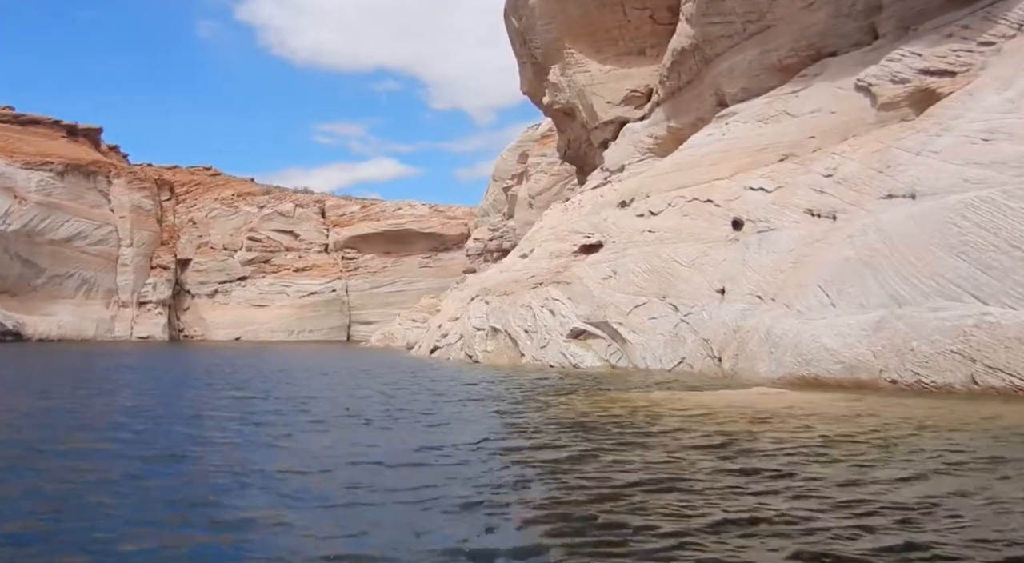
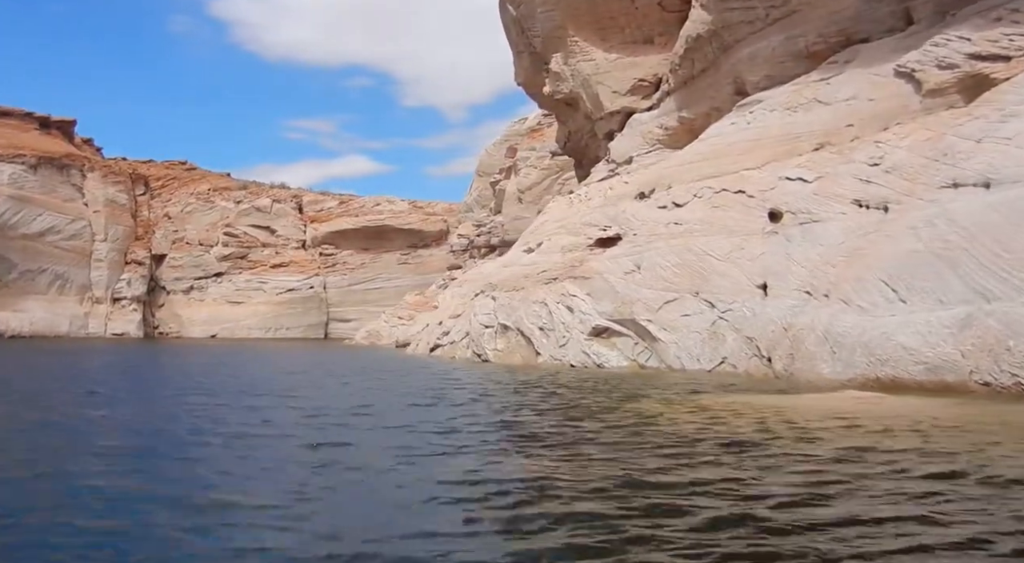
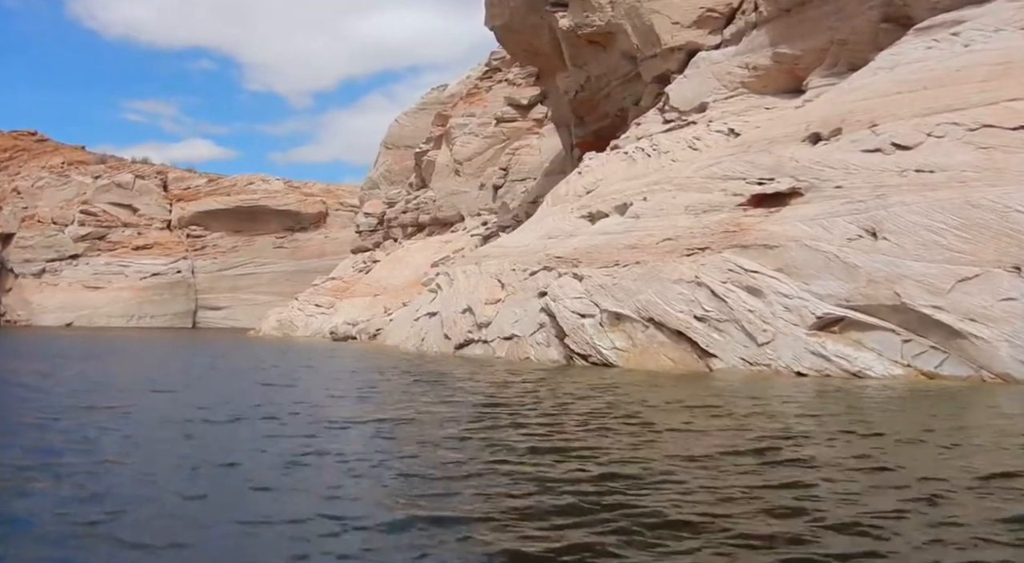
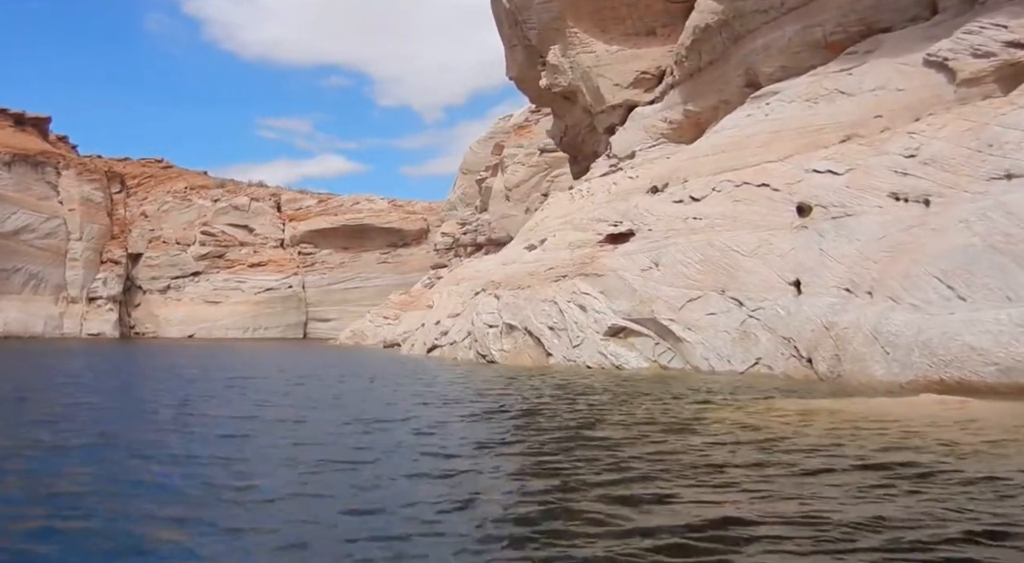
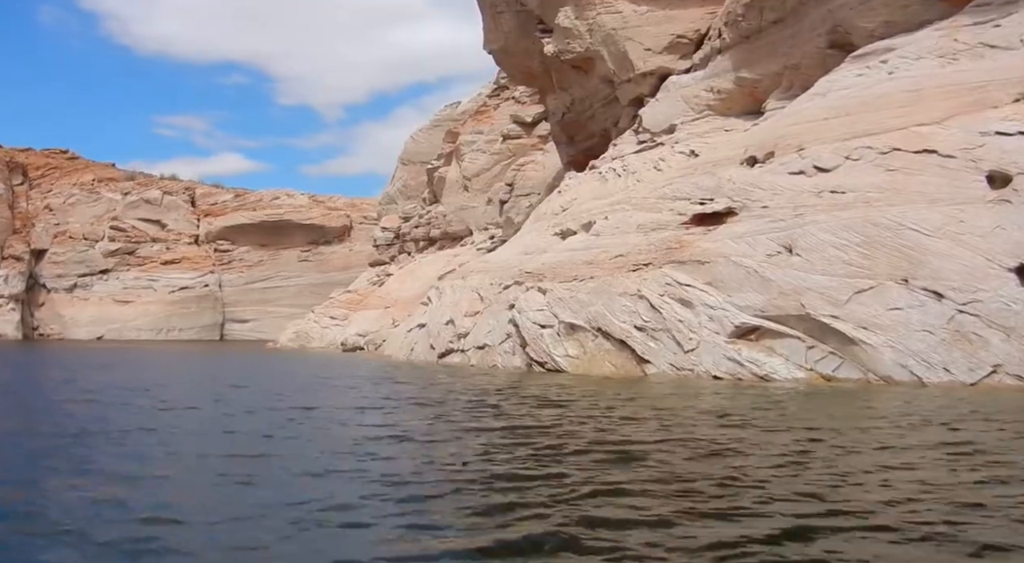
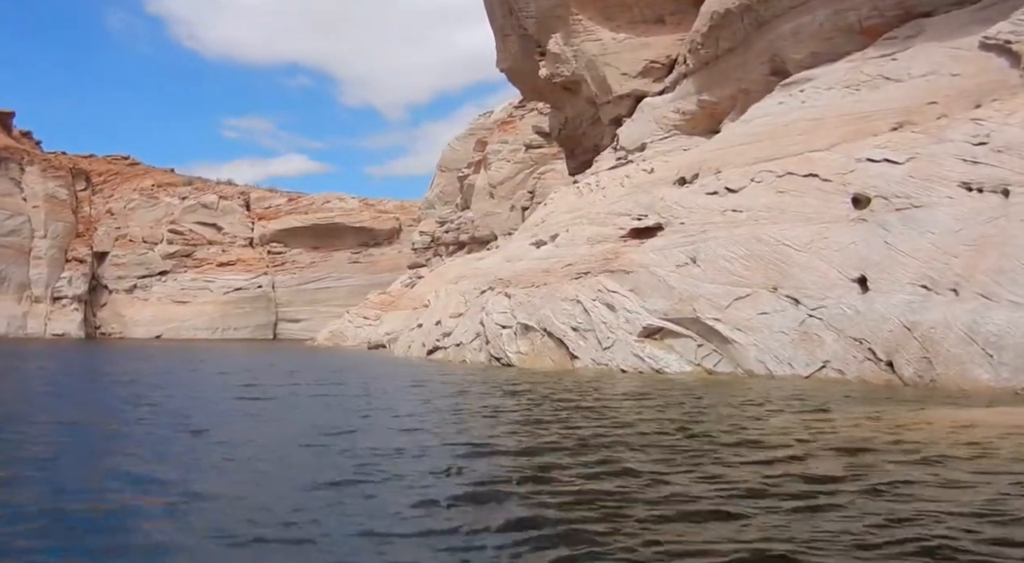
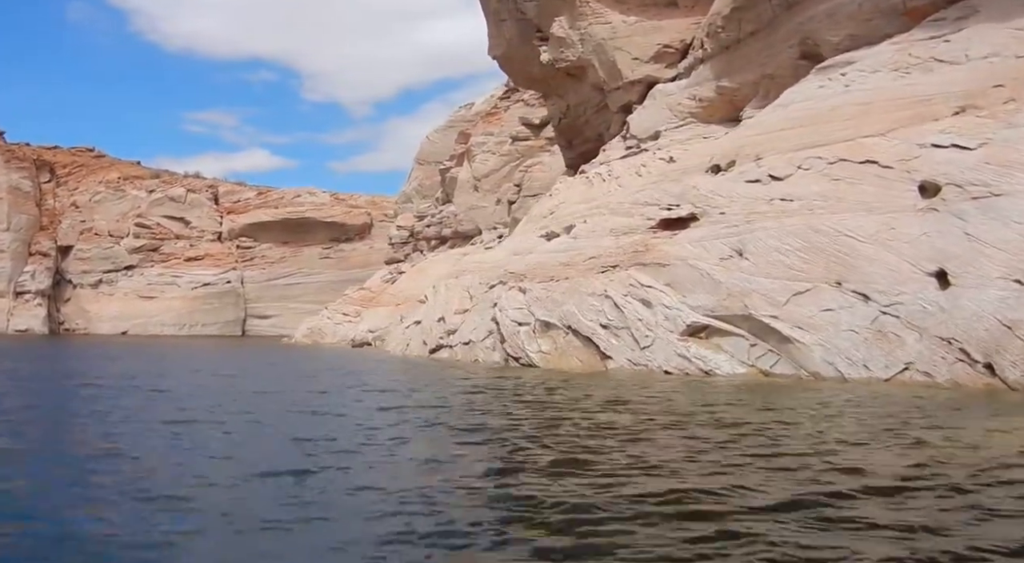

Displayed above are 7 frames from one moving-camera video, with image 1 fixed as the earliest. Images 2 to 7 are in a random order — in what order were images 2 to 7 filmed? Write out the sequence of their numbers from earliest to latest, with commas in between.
2, 4, 6, 7, 5, 3
